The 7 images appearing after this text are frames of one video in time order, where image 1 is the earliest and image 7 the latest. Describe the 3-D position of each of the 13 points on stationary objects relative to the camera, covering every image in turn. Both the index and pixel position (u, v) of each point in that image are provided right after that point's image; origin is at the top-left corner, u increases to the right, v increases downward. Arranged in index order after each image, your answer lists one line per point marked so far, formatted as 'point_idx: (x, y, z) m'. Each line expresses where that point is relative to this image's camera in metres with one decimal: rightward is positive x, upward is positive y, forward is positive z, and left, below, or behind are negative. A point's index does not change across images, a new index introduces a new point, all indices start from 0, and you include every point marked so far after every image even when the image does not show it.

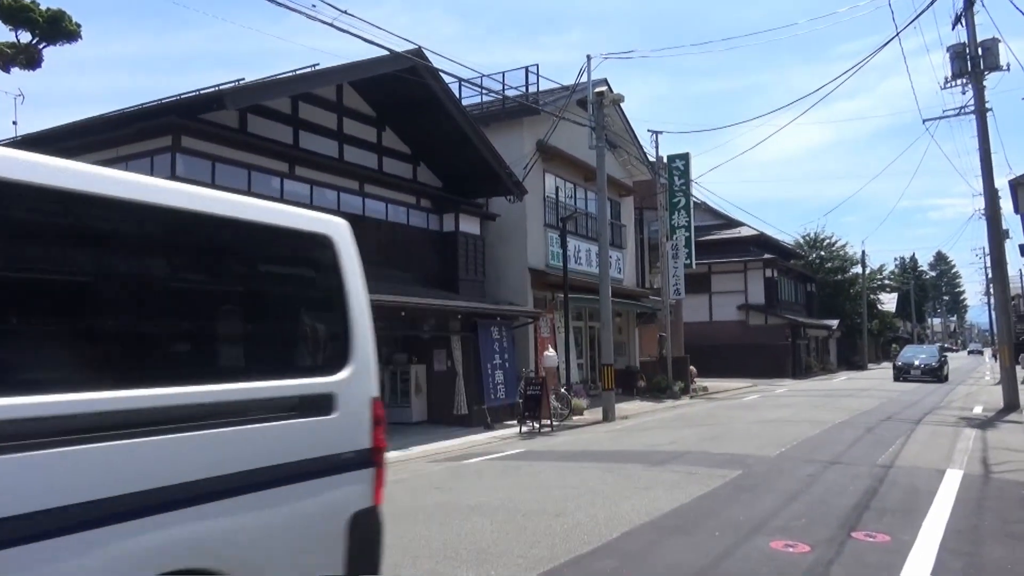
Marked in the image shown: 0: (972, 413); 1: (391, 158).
0: (+11.3, -3.1, +19.4) m
1: (-2.9, +3.1, +18.6) m
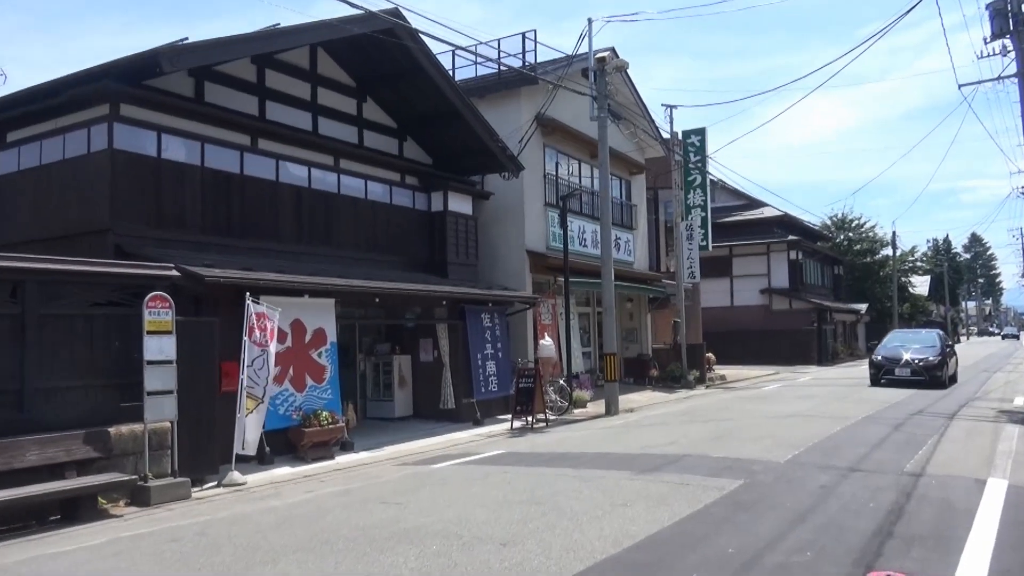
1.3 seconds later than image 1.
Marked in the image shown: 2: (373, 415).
0: (+11.2, -2.6, +17.6) m
1: (-3.0, +3.4, +17.2) m
2: (-2.9, -2.7, +16.6) m
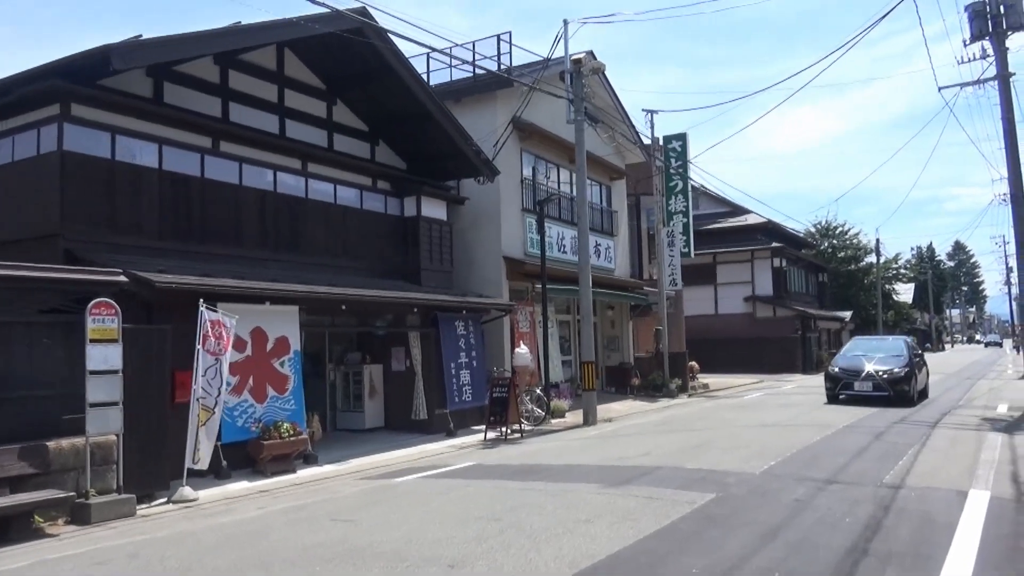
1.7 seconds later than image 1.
0: (+10.6, -2.7, +17.3) m
1: (-3.6, +3.3, +16.8) m
2: (-3.5, -2.8, +16.1) m
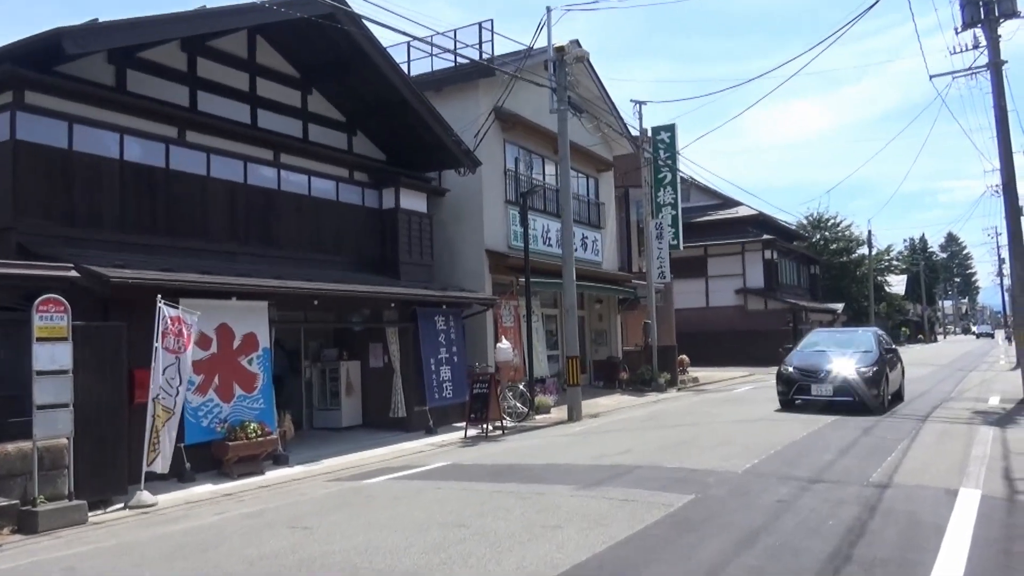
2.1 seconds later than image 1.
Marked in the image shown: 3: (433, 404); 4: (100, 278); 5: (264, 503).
0: (+10.3, -2.5, +17.0) m
1: (-4.0, +3.4, +16.4) m
2: (-3.8, -2.7, +15.7) m
3: (-1.6, -2.3, +15.7) m
4: (-4.9, +0.1, +9.3) m
5: (-2.9, -2.5, +9.1) m
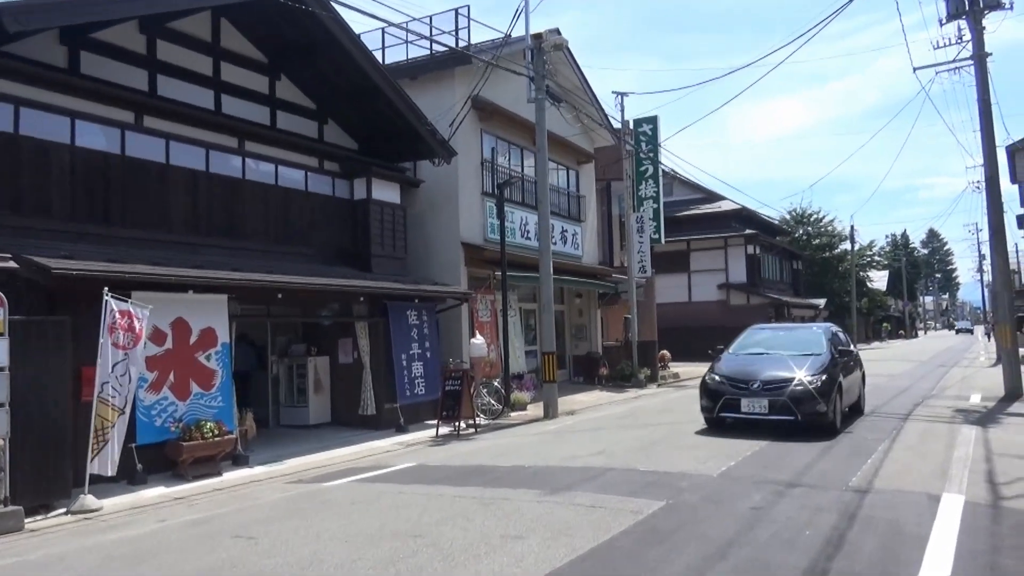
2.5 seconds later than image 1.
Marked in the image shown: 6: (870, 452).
0: (+9.7, -2.4, +16.8) m
1: (-4.5, +3.5, +15.8) m
2: (-4.3, -2.6, +15.2) m
3: (-2.1, -2.2, +15.2) m
4: (-5.3, +0.2, +8.8) m
5: (-3.3, -2.4, +8.6) m
6: (+4.6, -2.1, +10.2) m
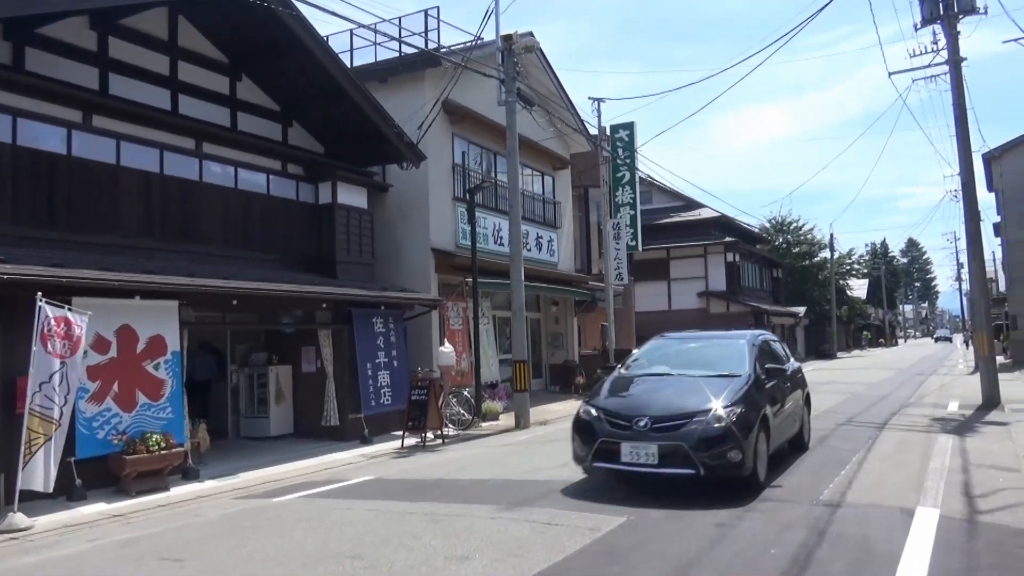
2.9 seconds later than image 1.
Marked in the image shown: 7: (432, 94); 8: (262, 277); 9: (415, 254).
0: (+9.1, -2.6, +16.5) m
1: (-5.1, +3.4, +15.3) m
2: (-4.9, -2.7, +14.6) m
3: (-2.7, -2.3, +14.7) m
4: (-5.7, +0.2, +8.3) m
5: (-3.7, -2.5, +8.1) m
6: (+4.1, -2.2, +9.8) m
7: (-1.8, +4.4, +18.0) m
8: (-4.3, +0.2, +13.6) m
9: (-2.2, +0.8, +17.8) m
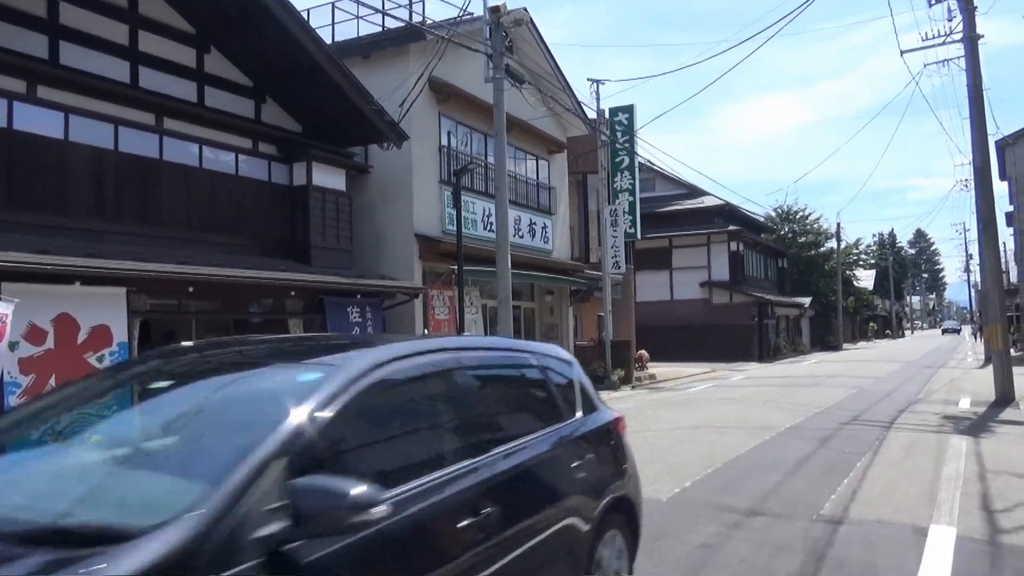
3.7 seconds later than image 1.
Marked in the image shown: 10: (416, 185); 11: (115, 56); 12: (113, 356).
0: (+8.8, -2.4, +15.6) m
1: (-5.4, +3.6, +14.4) m
2: (-5.2, -2.5, +13.8) m
3: (-3.0, -2.1, +13.9) m
4: (-6.1, +0.3, +7.4) m
5: (-4.1, -2.3, +7.3) m
6: (+3.8, -2.0, +8.9) m
7: (-2.1, +4.7, +17.1) m
8: (-4.6, +0.4, +12.7) m
9: (-2.5, +1.0, +16.9) m
10: (-2.1, +2.2, +16.9) m
11: (-6.3, +3.7, +12.6) m
12: (-5.1, -0.9, +10.1) m
